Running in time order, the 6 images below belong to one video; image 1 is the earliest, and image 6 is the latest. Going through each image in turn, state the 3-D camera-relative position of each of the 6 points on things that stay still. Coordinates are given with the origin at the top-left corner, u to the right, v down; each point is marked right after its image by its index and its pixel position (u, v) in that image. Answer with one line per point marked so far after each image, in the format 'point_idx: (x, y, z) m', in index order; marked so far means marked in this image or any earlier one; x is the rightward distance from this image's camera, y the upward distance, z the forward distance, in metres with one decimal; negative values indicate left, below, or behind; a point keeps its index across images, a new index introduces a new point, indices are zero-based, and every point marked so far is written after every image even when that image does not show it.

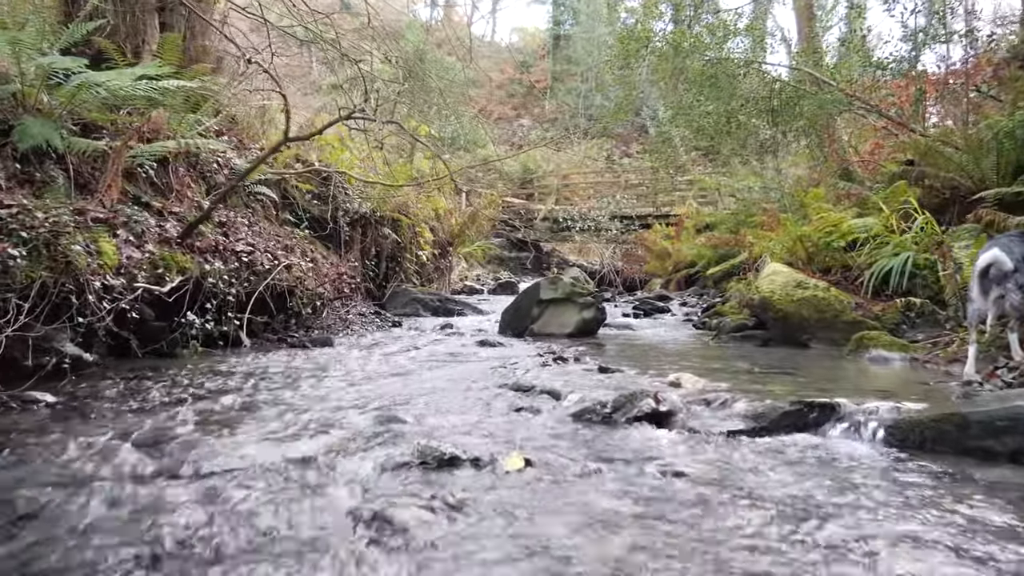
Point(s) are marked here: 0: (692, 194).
0: (+3.4, +1.8, +15.4) m
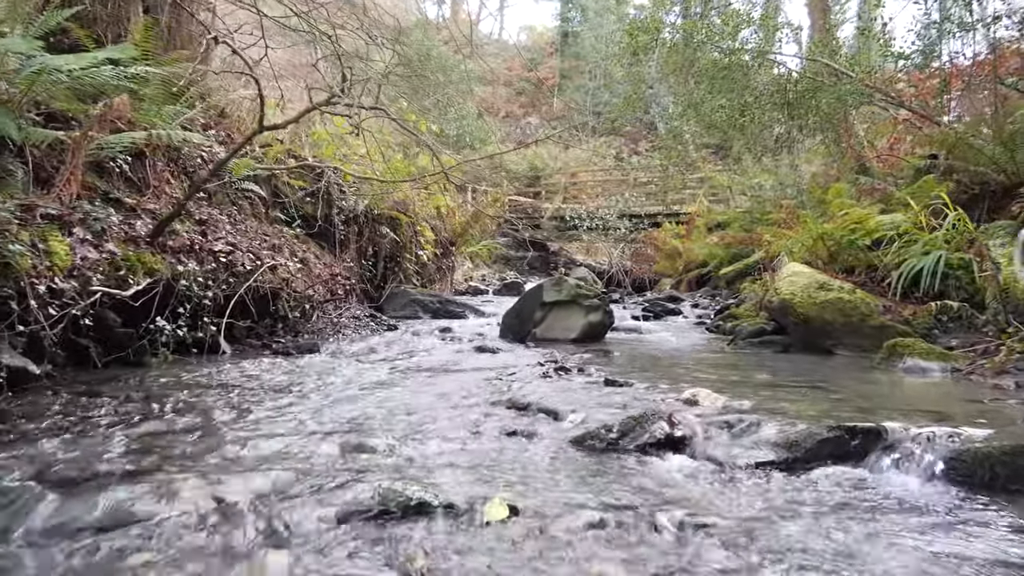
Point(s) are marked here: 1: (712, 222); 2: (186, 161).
0: (+3.5, +1.8, +15.0) m
1: (+3.5, +1.1, +14.2) m
2: (-2.4, +1.0, +6.2) m
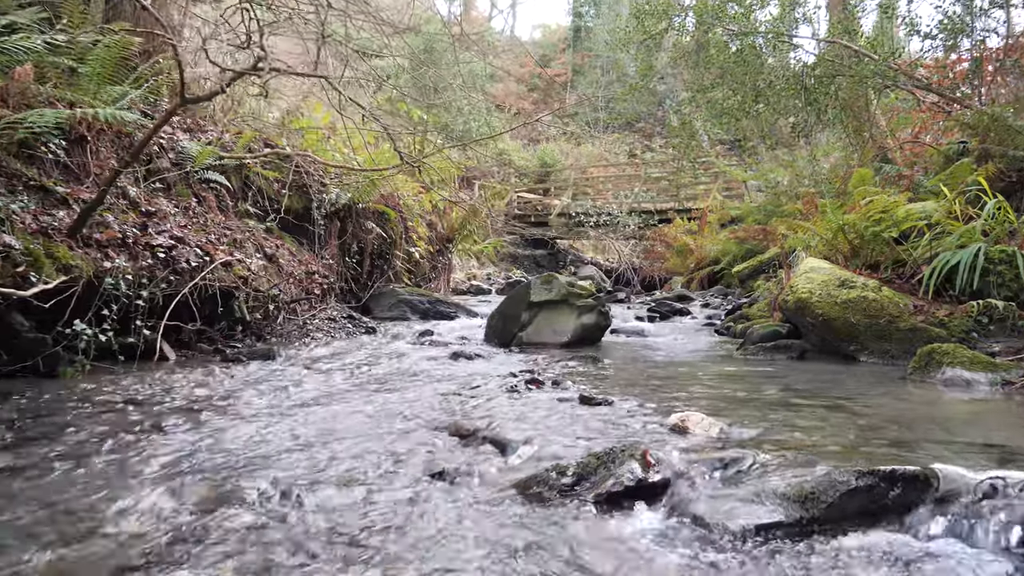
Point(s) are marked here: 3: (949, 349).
0: (+3.6, +1.8, +14.3) m
1: (+3.5, +1.2, +13.5) m
2: (-2.5, +1.0, +5.6) m
3: (+2.0, -0.3, +3.8) m
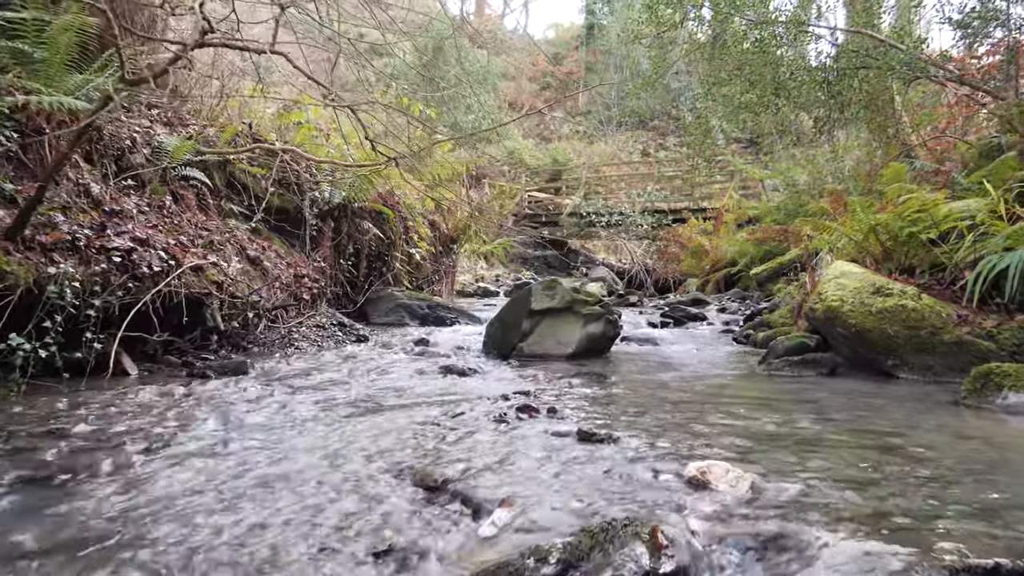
0: (+3.7, +1.8, +13.8) m
1: (+3.6, +1.1, +13.0) m
2: (-2.5, +0.9, +5.2) m
3: (+2.0, -0.3, +3.3) m
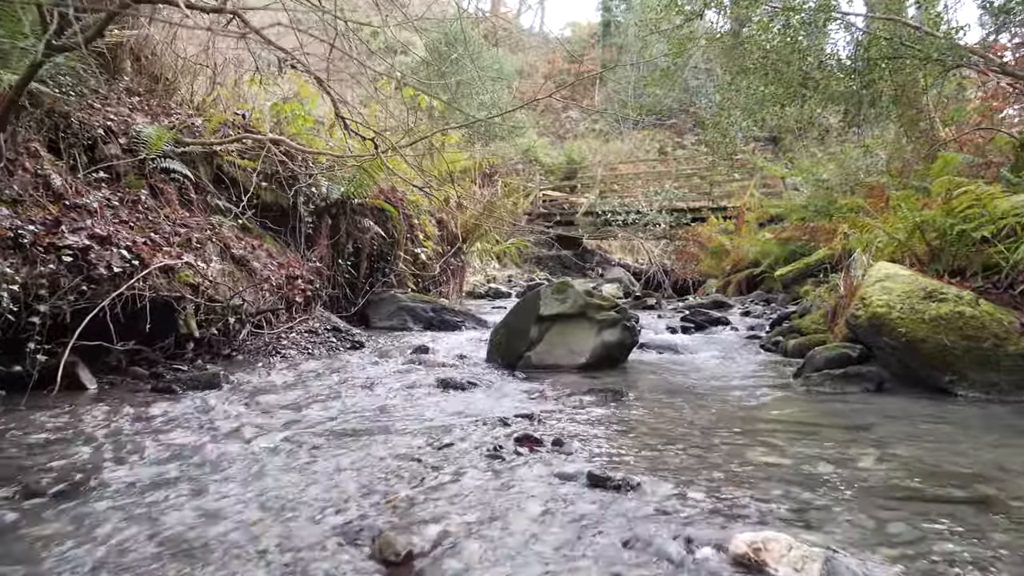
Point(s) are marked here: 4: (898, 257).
0: (+3.9, +1.7, +13.2) m
1: (+3.8, +1.1, +12.4) m
2: (-2.5, +0.9, +4.7) m
3: (+2.0, -0.3, +2.7) m
4: (+2.7, +0.2, +5.7) m
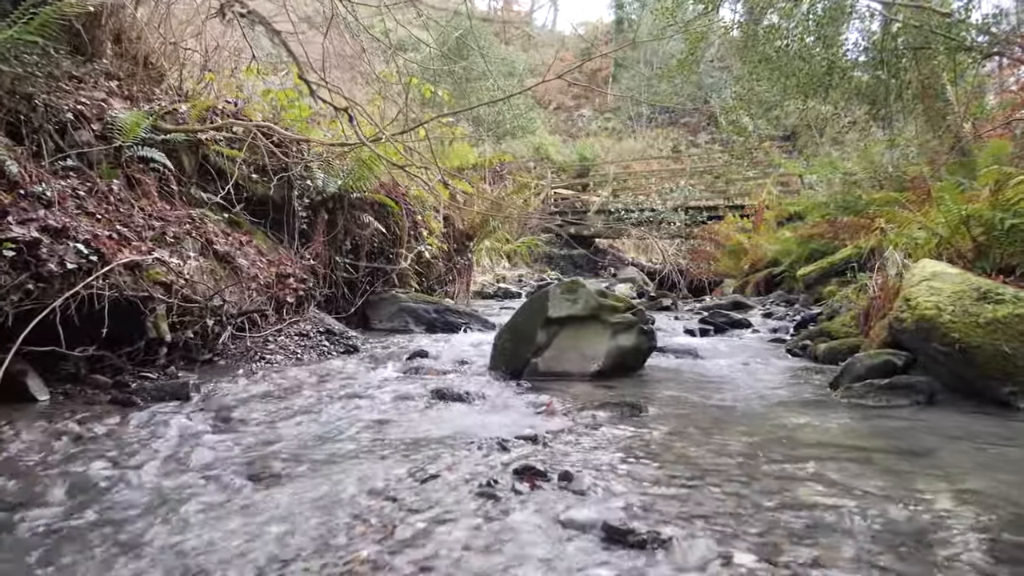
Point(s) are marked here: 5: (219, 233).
0: (+4.1, +1.7, +12.7) m
1: (+4.0, +1.1, +11.9) m
2: (-2.5, +0.9, +4.3) m
3: (+2.0, -0.3, +2.3) m
4: (+2.7, +0.2, +5.2) m
5: (-1.8, +0.3, +5.1) m
